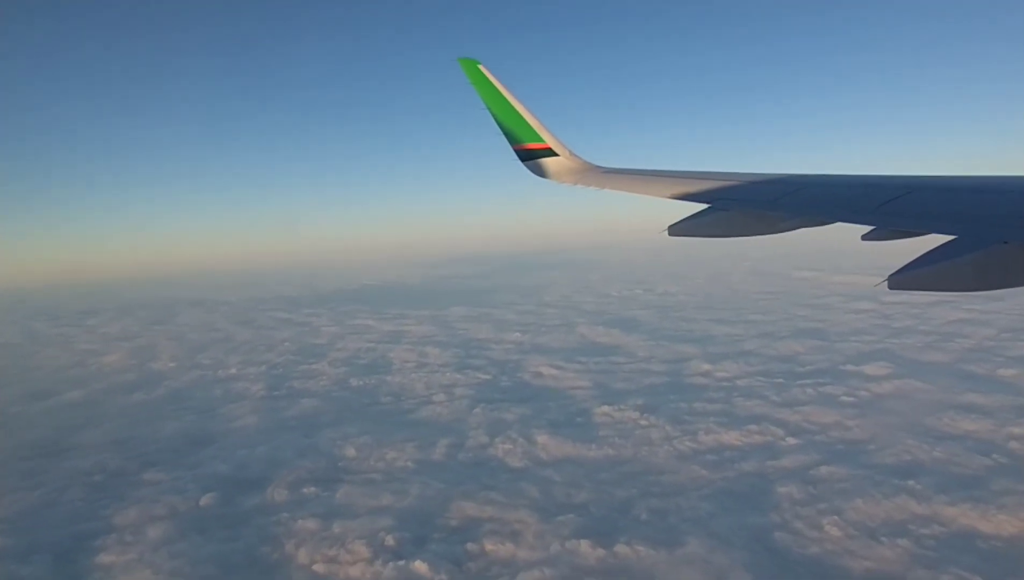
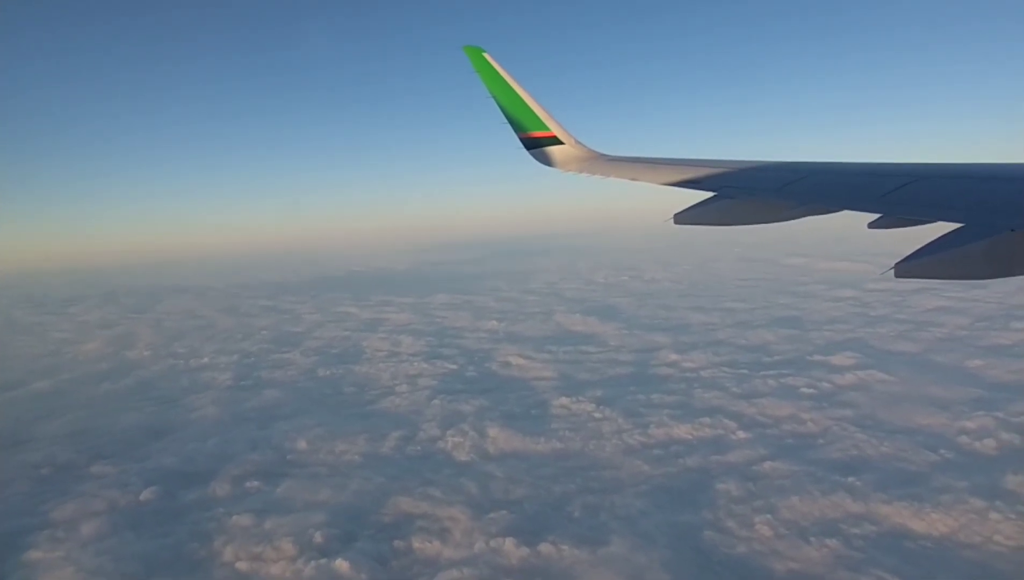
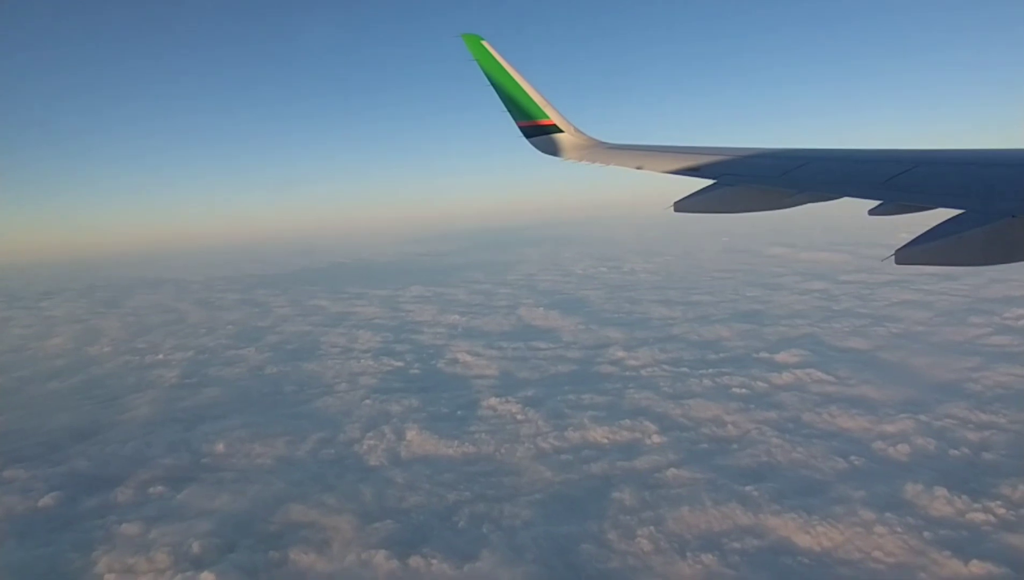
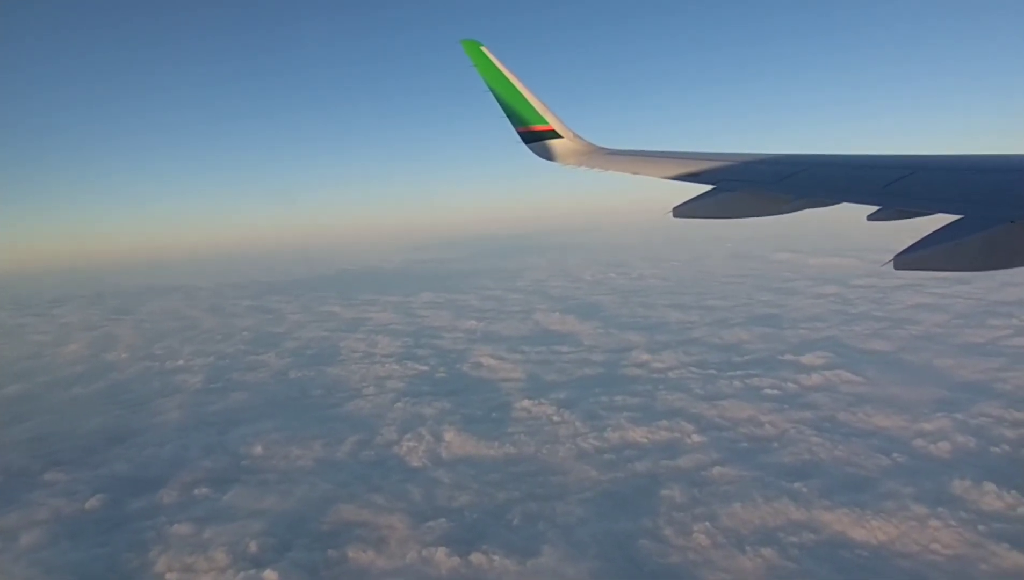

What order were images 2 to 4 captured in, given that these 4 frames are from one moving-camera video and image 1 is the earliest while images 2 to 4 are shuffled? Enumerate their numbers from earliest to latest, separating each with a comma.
2, 4, 3
